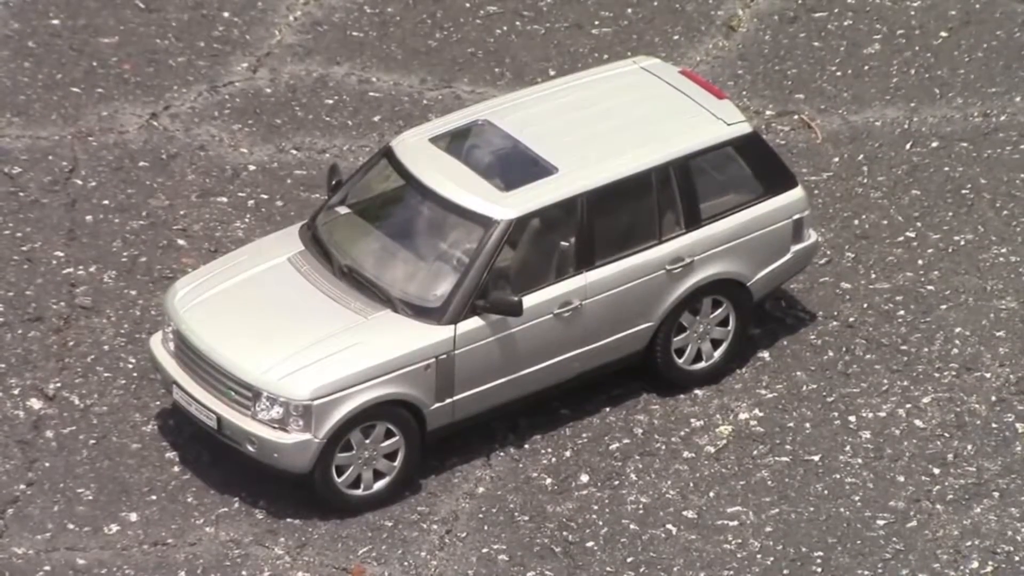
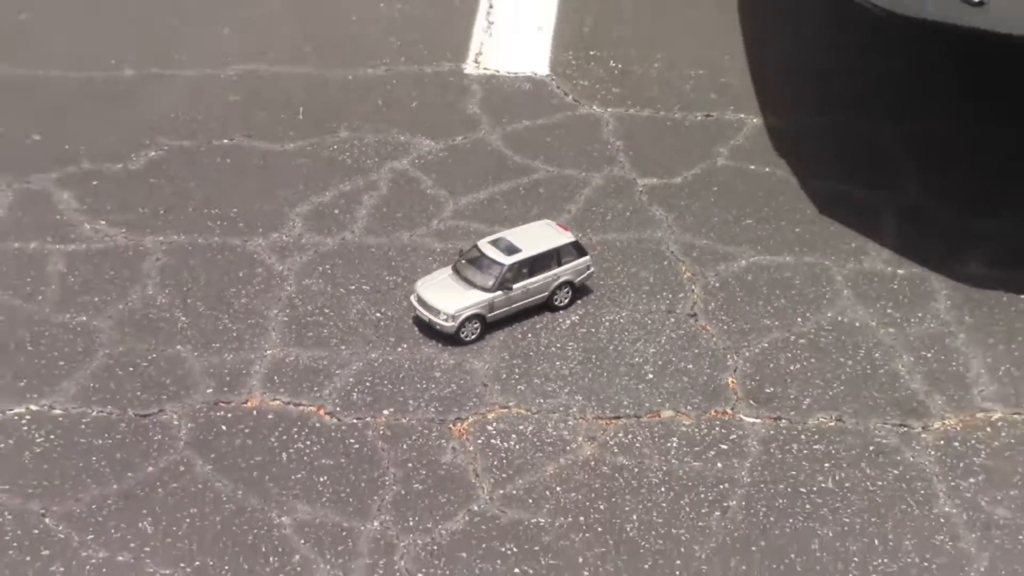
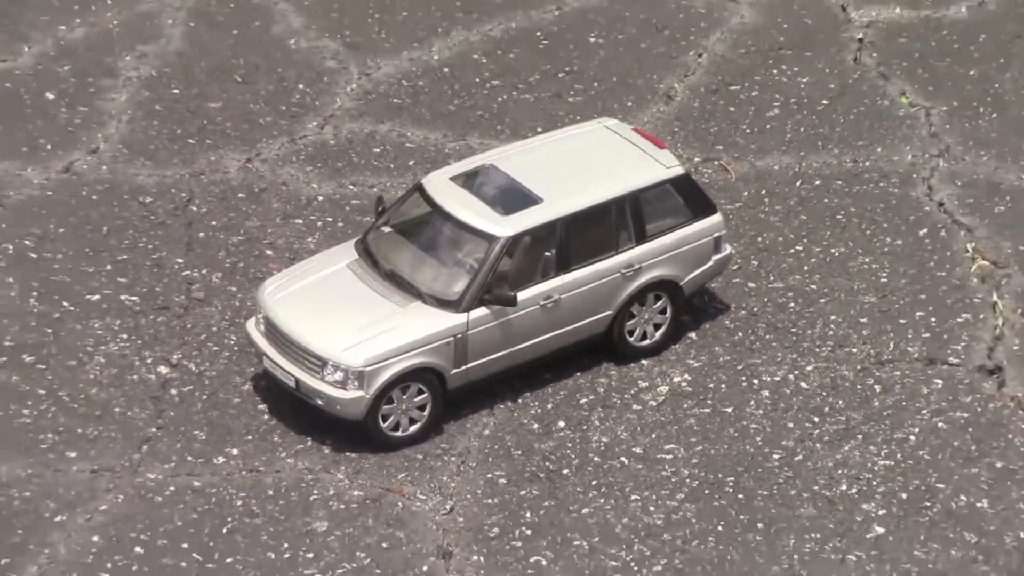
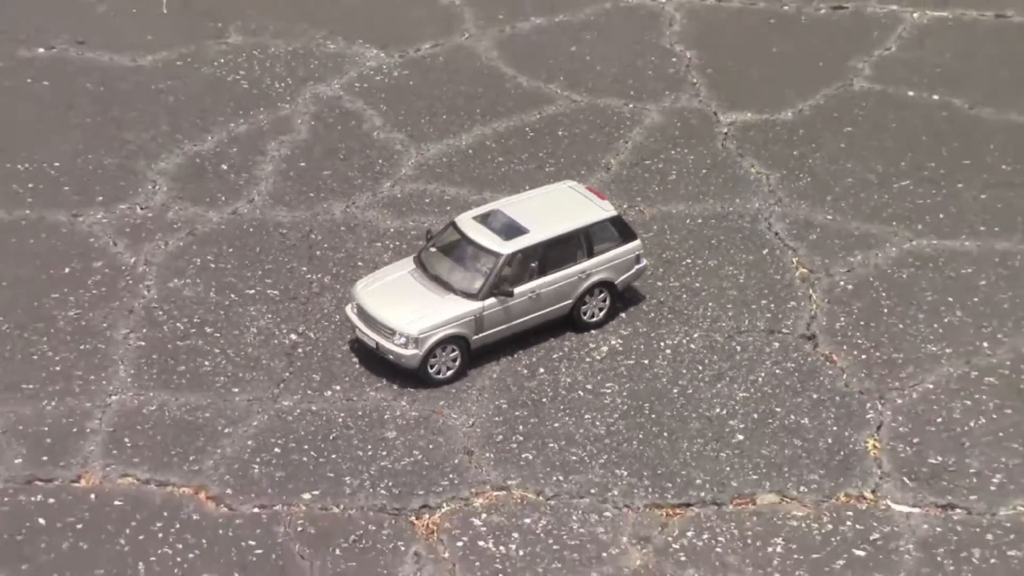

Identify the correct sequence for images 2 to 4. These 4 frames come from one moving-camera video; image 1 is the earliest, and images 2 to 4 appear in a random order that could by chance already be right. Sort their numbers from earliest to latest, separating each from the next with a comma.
3, 4, 2
